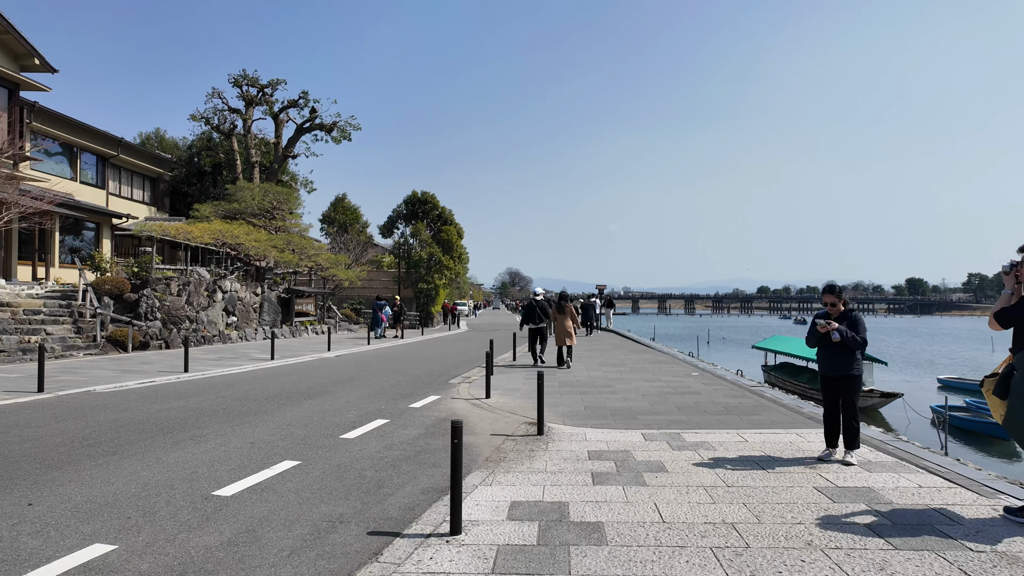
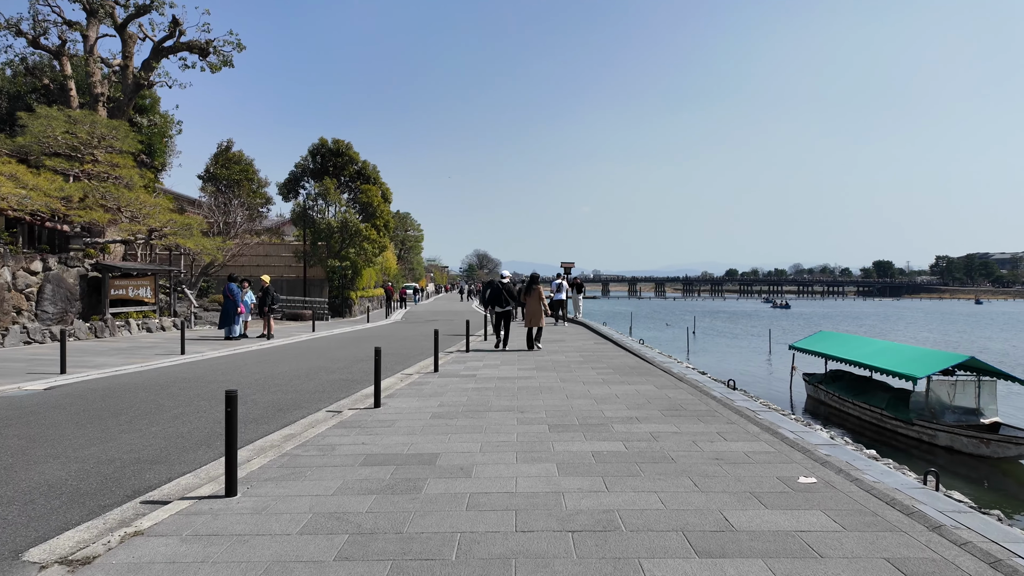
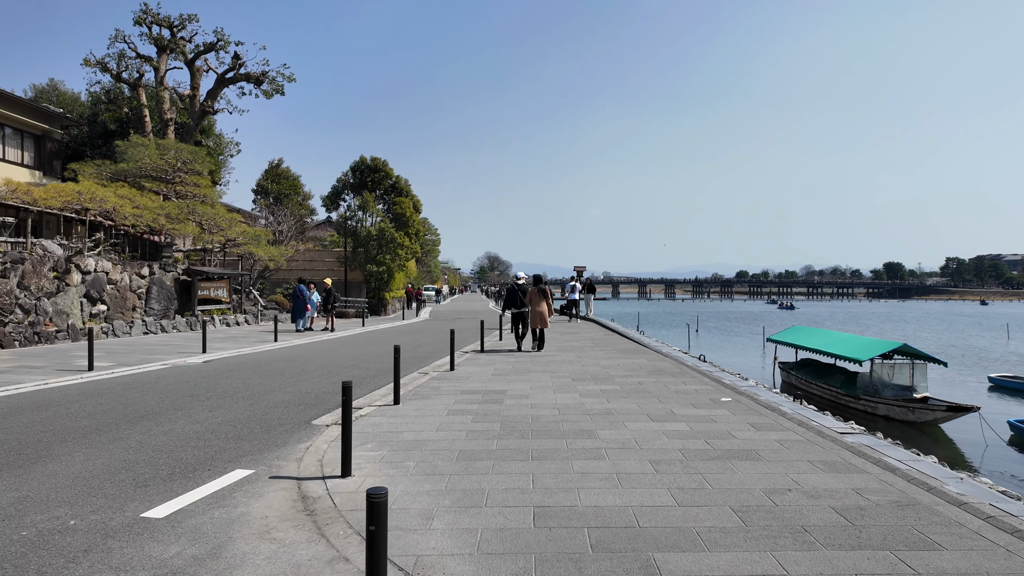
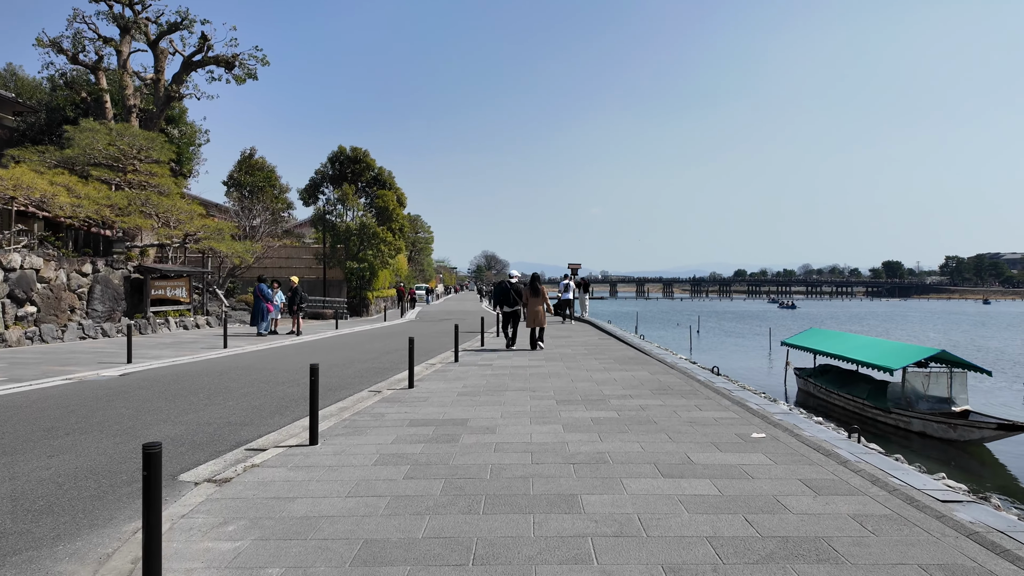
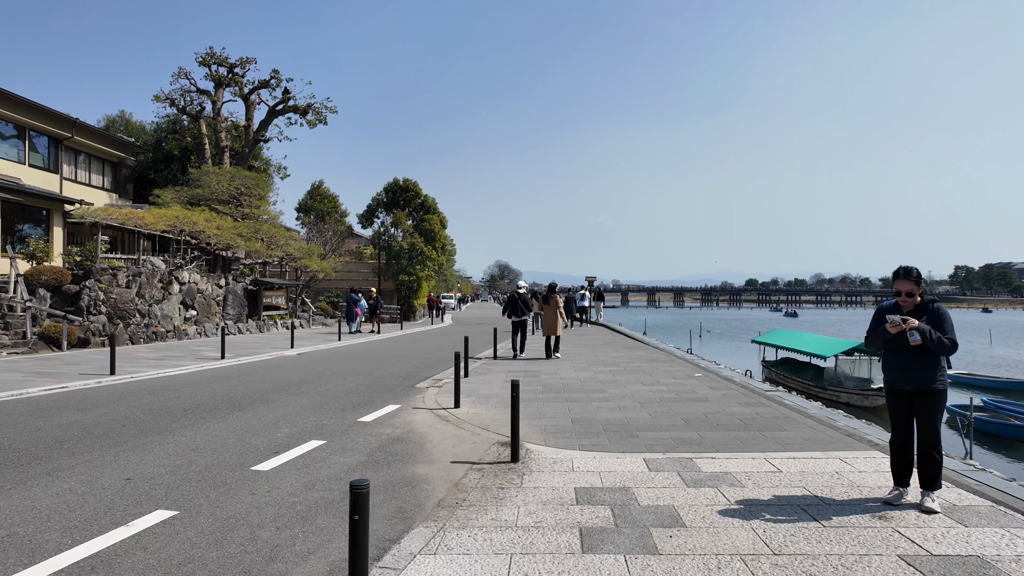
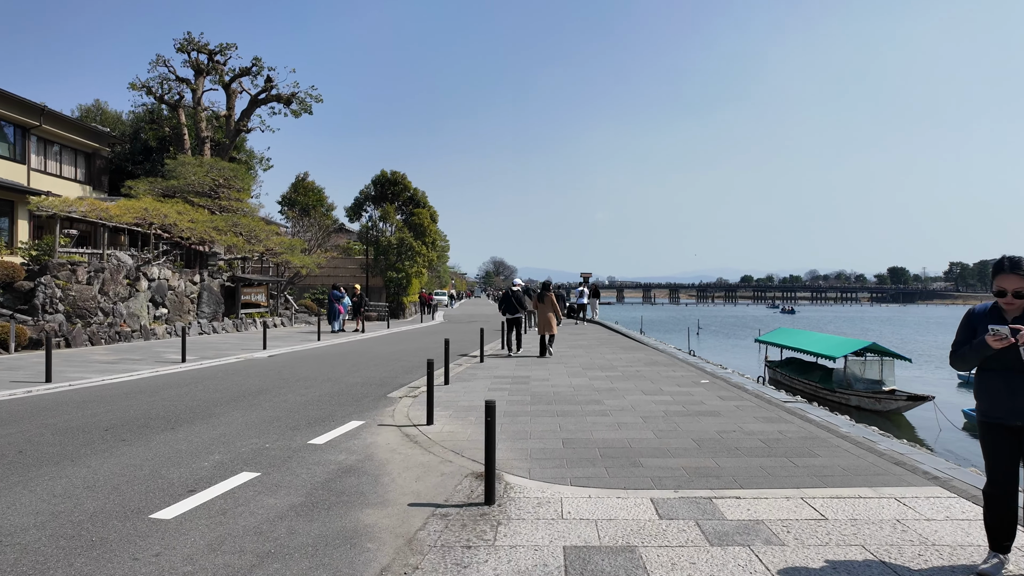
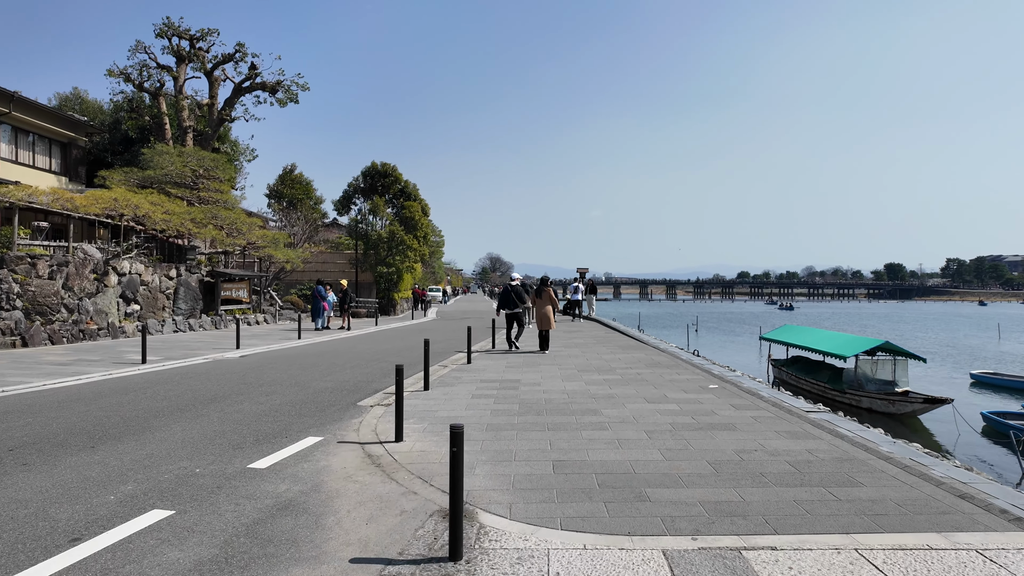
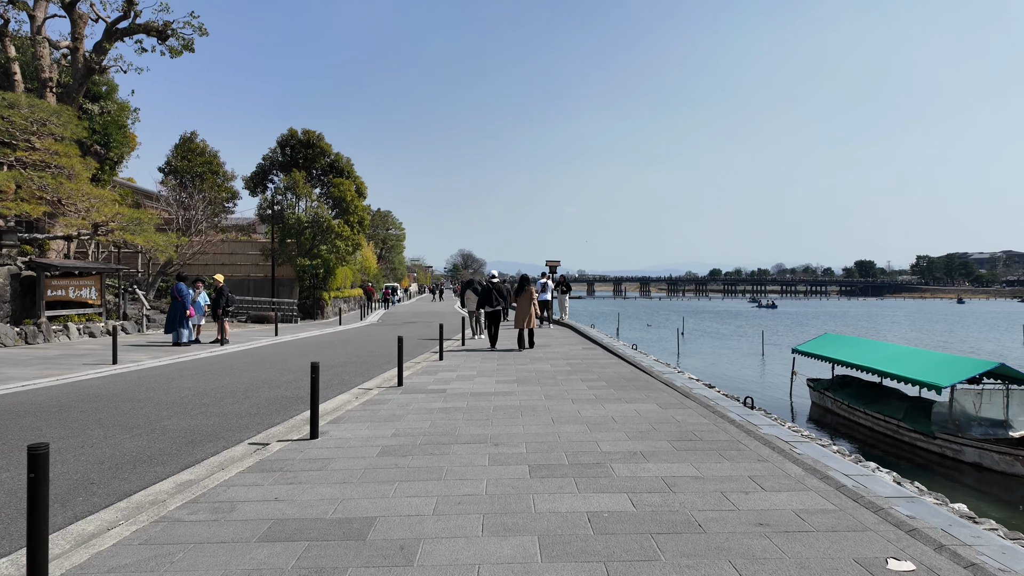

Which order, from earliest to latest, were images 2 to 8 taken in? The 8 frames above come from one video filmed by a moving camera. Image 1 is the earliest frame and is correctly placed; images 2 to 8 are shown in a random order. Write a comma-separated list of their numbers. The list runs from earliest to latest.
5, 6, 7, 3, 4, 2, 8
